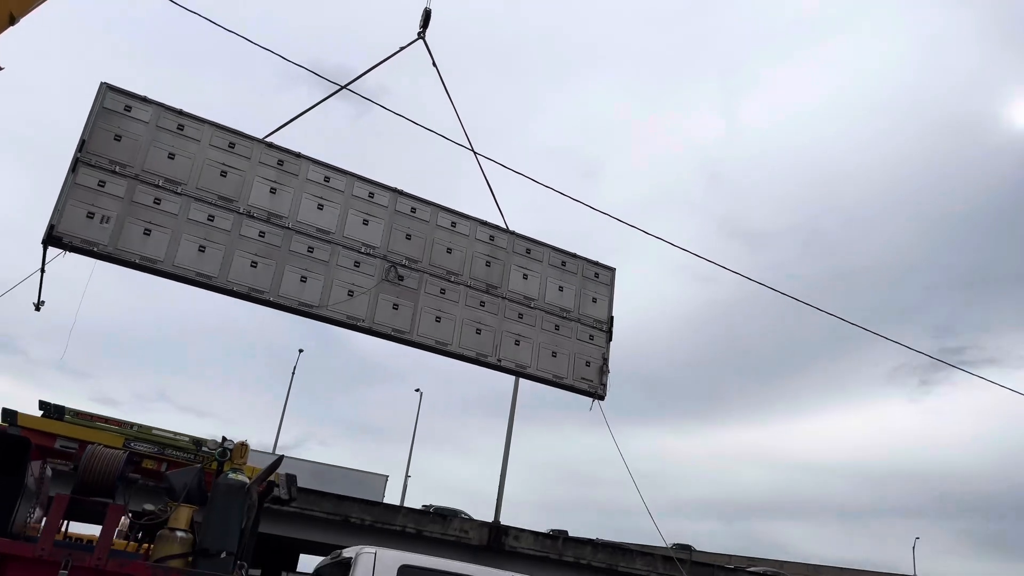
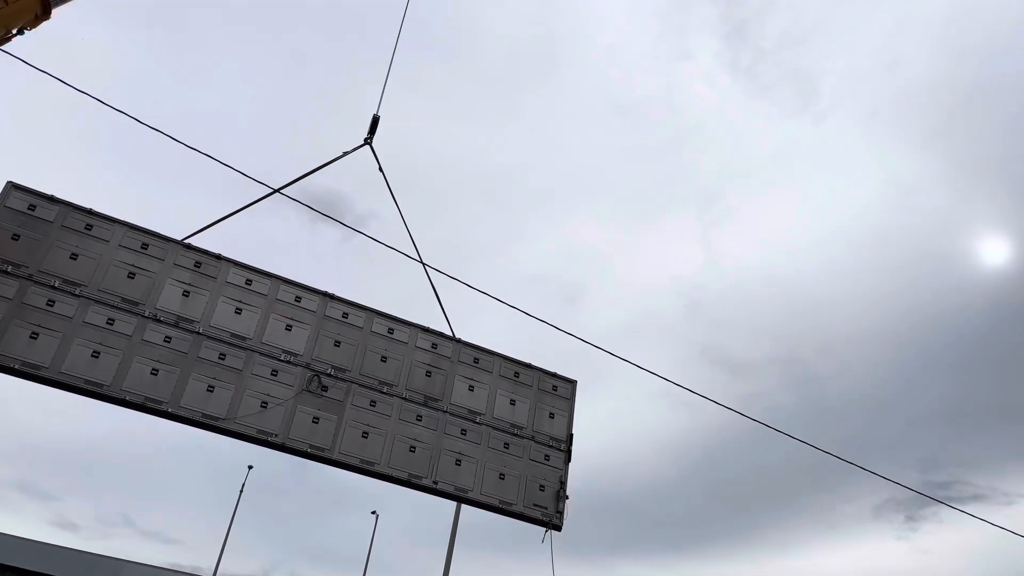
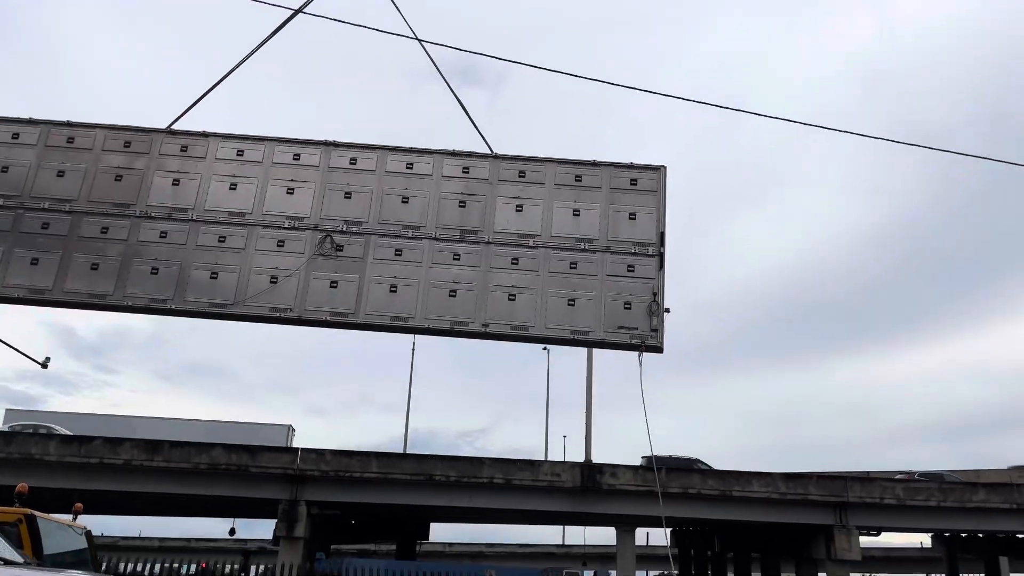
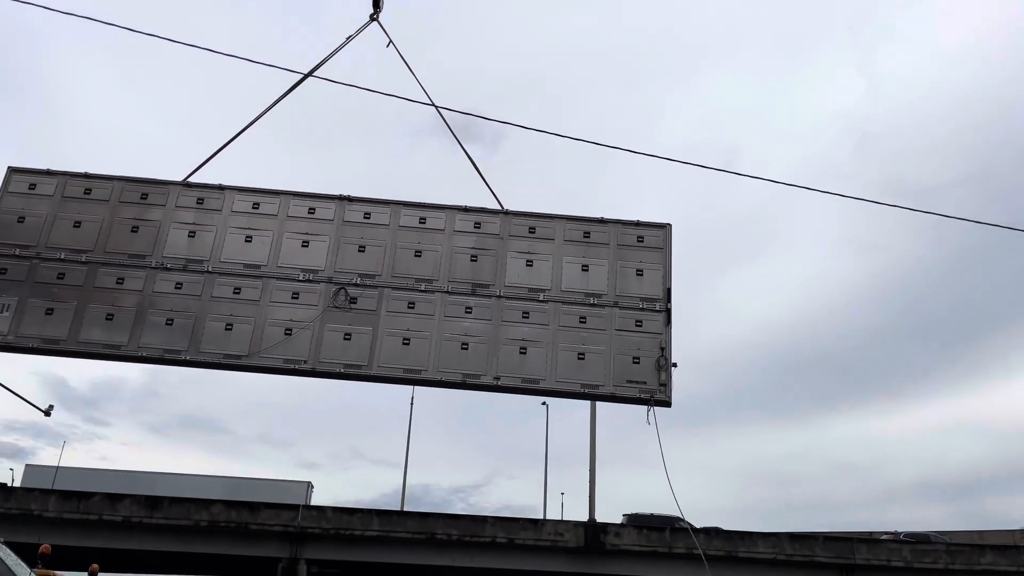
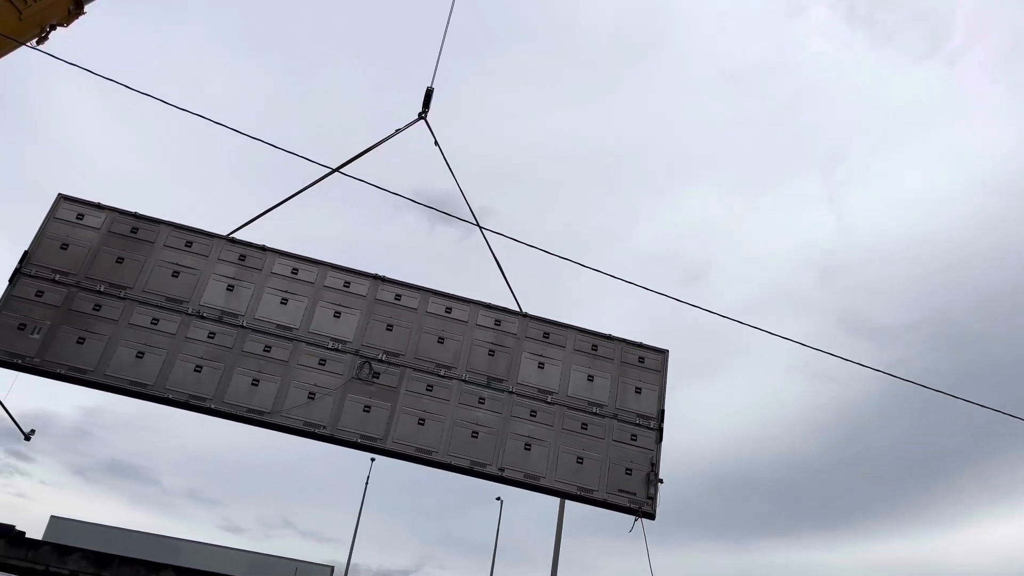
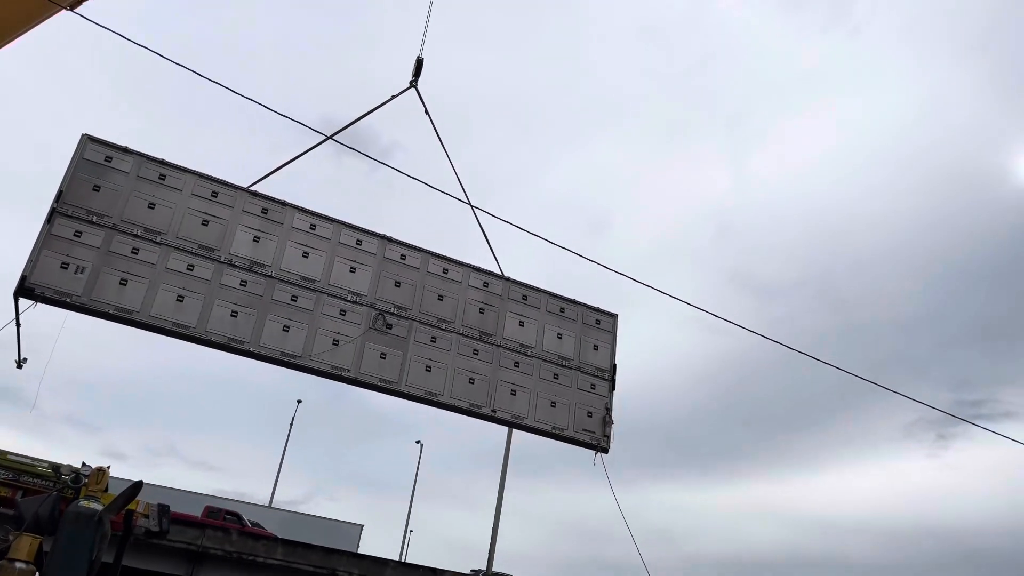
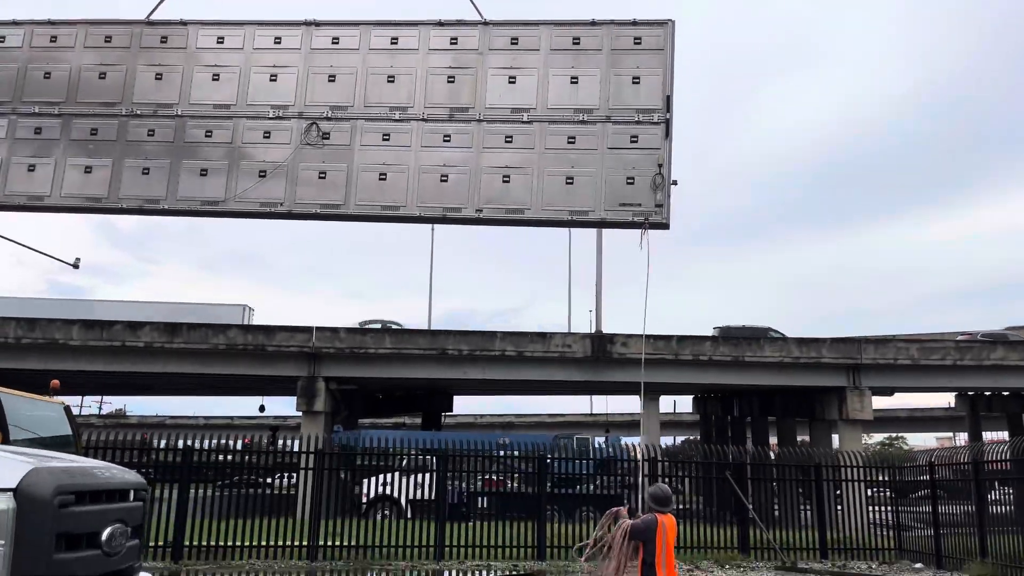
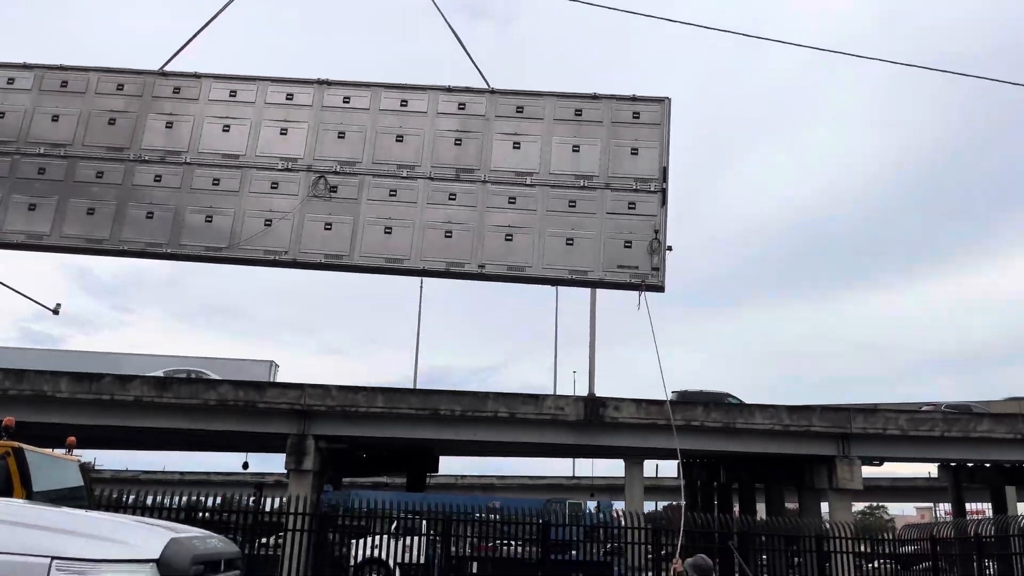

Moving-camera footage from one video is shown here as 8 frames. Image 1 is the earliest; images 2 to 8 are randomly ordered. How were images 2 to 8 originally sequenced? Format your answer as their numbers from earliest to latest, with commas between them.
6, 2, 5, 4, 3, 8, 7
